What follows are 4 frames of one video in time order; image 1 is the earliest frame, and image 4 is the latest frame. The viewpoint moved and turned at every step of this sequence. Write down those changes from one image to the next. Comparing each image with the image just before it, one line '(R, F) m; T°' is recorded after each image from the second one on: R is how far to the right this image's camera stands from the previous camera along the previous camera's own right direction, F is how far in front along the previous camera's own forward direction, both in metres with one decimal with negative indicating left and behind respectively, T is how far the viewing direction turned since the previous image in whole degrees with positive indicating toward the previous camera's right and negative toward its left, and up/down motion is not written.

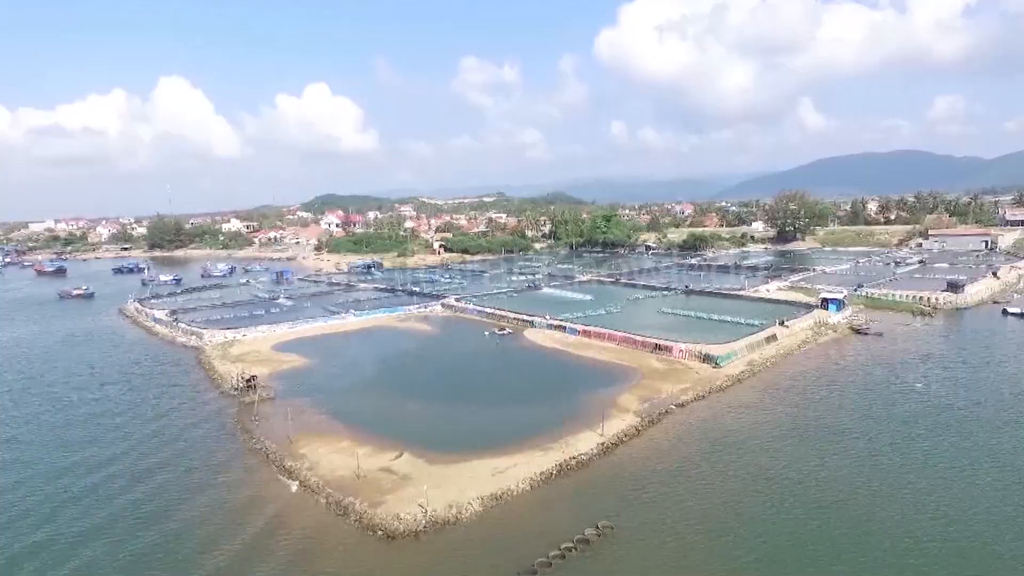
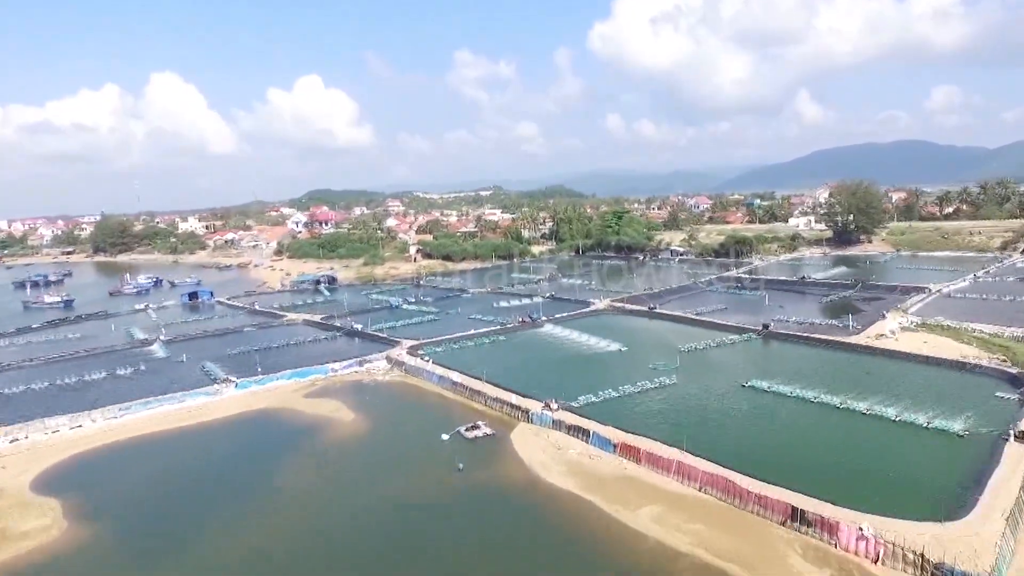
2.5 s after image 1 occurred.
(+0.7, +18.1) m; 0°
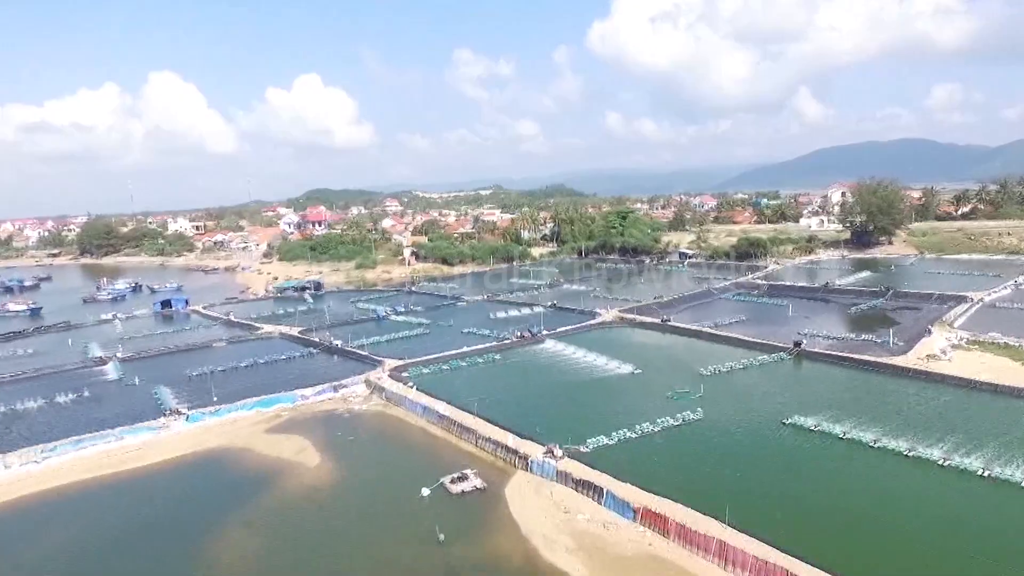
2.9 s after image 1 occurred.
(+0.2, +4.1) m; 0°
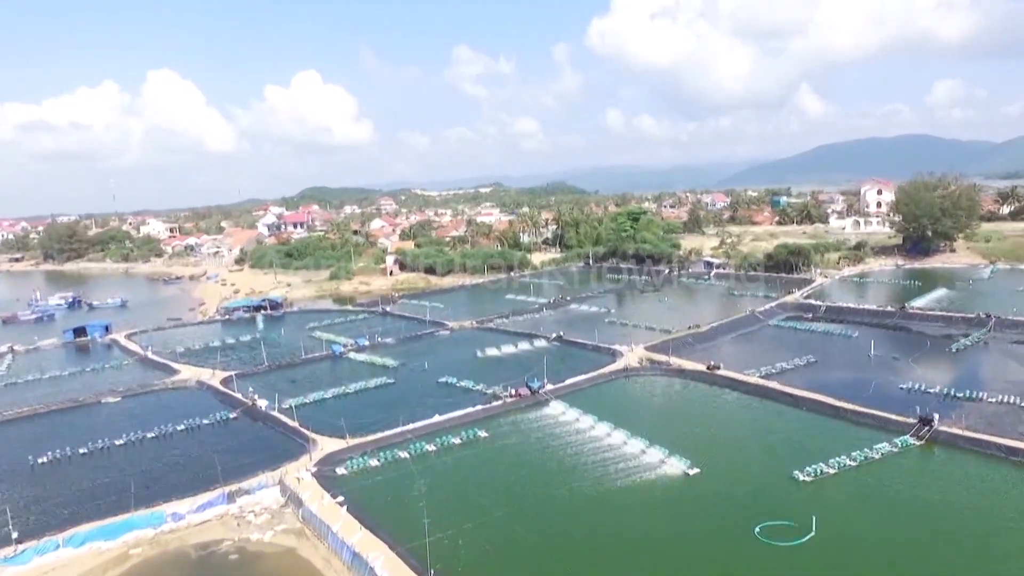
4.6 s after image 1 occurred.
(+0.4, +9.9) m; 0°
